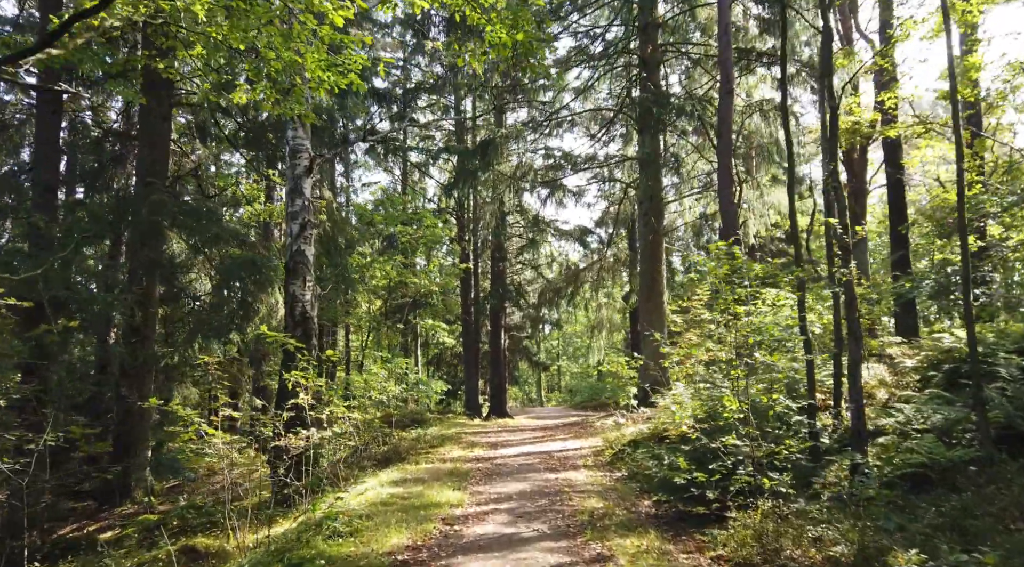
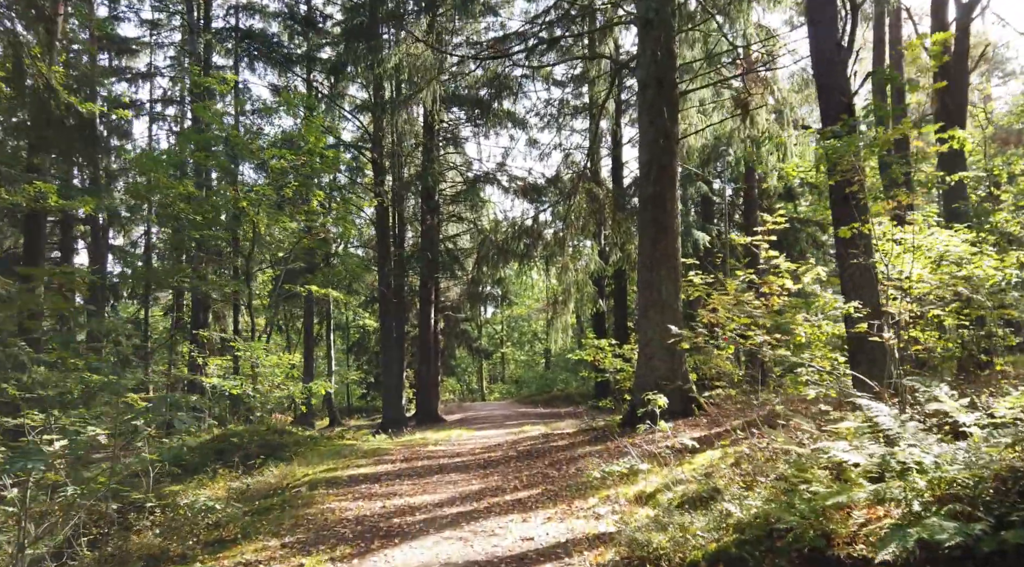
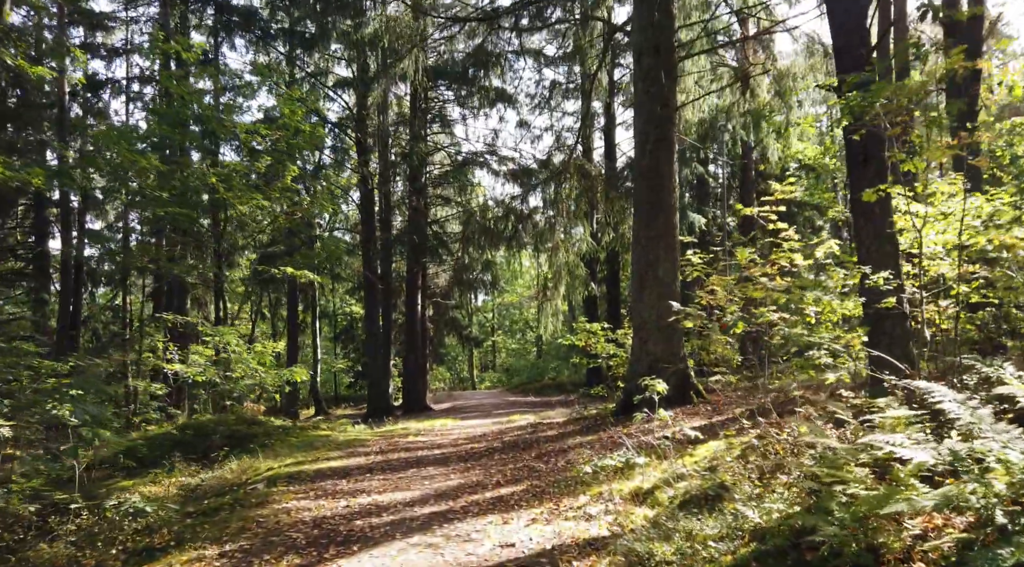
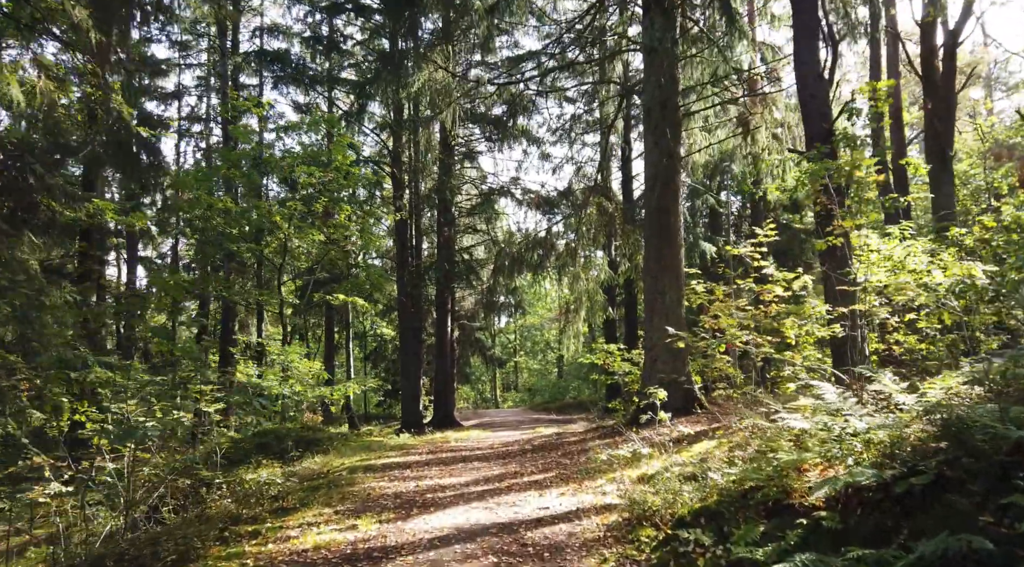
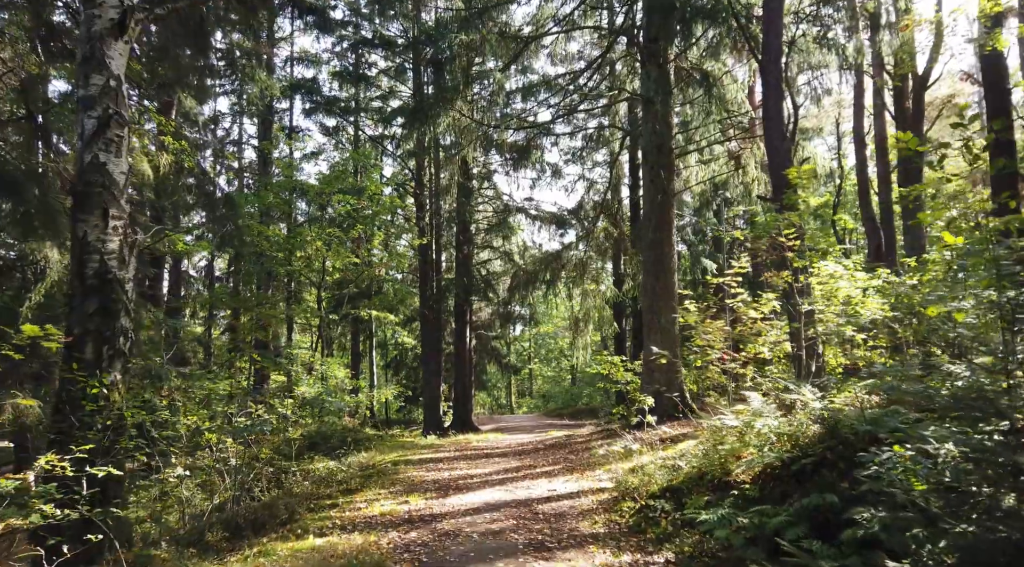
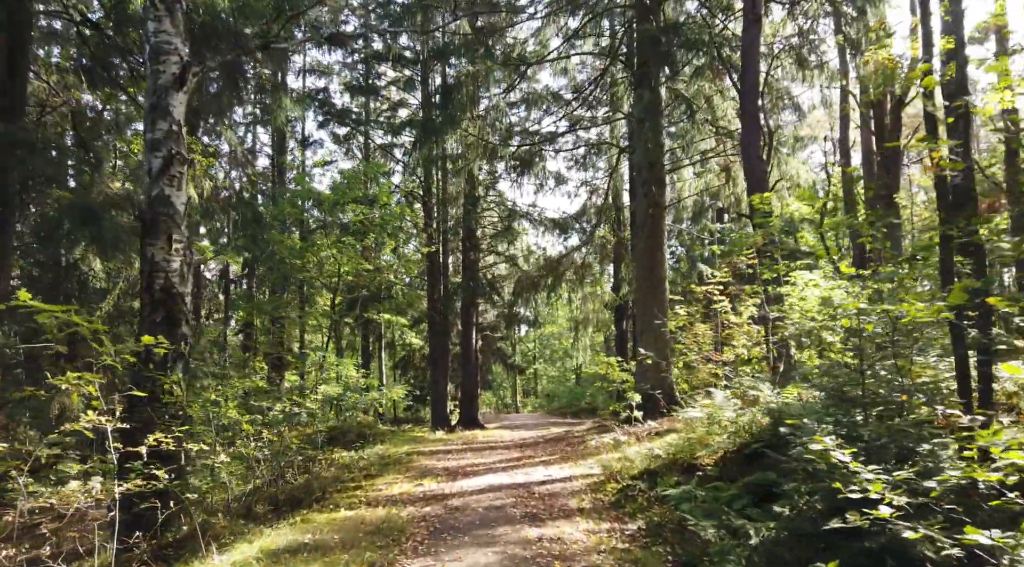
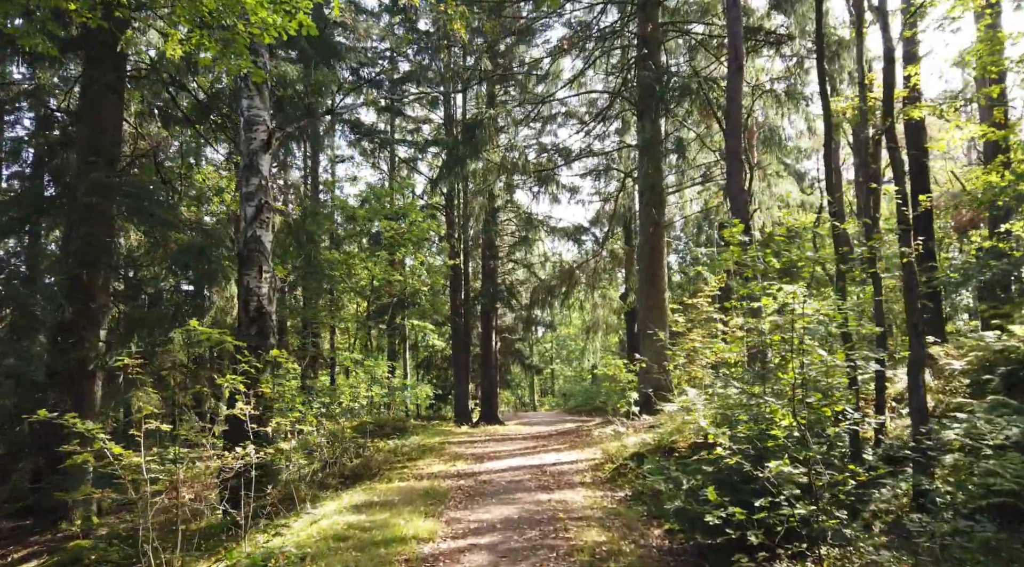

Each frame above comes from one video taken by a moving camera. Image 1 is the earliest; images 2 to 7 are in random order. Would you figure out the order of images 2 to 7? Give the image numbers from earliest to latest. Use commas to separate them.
7, 6, 5, 4, 2, 3
